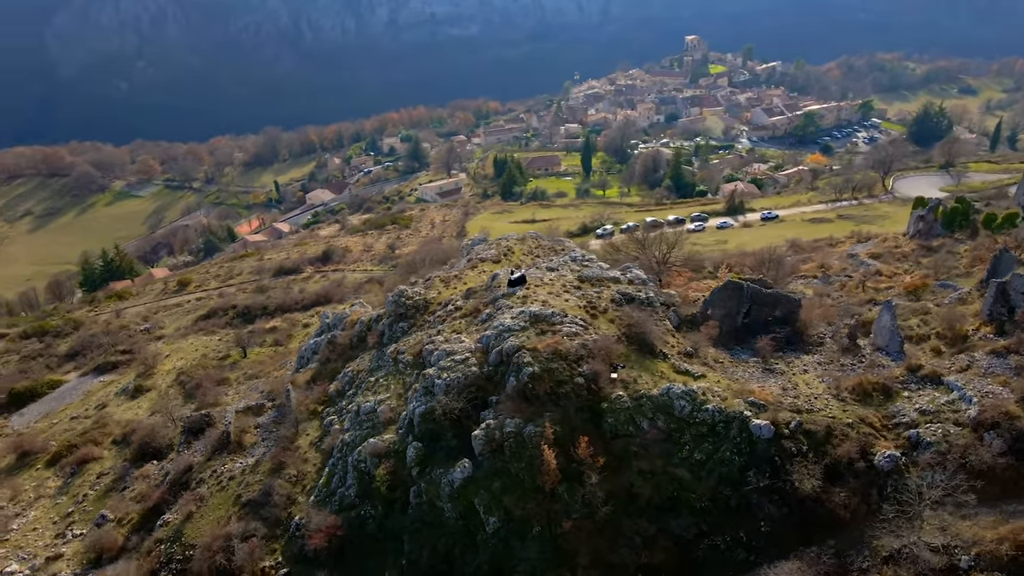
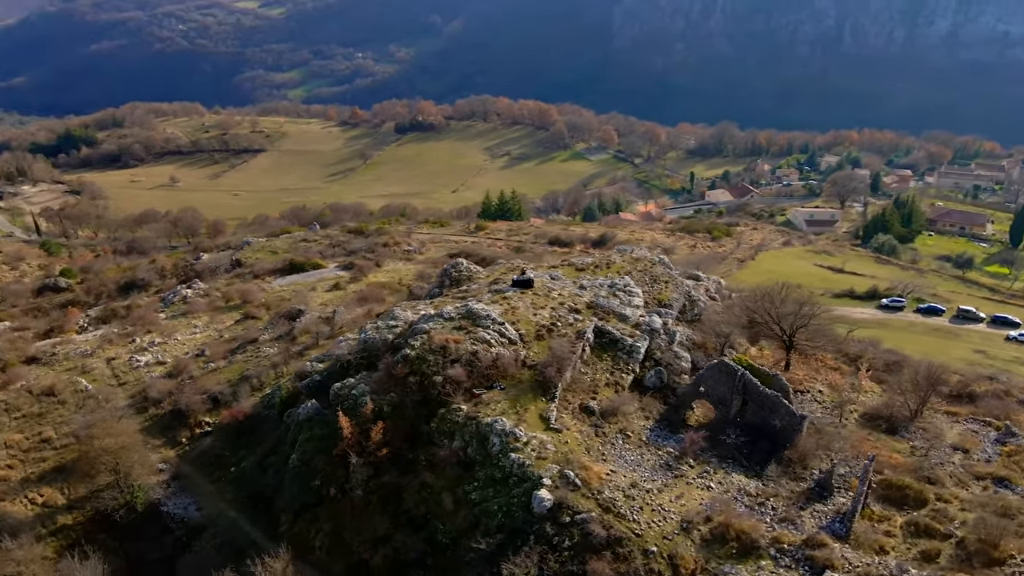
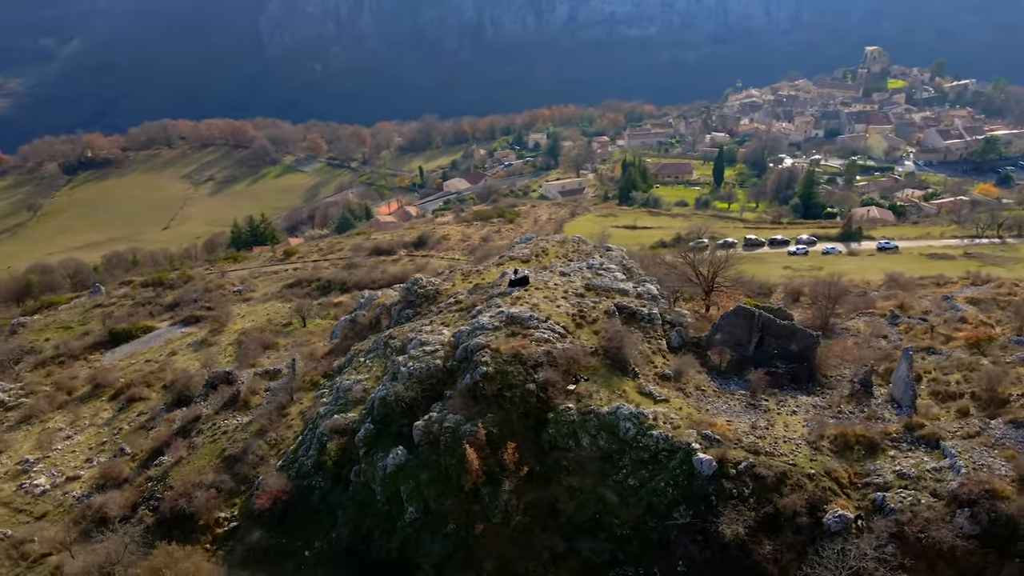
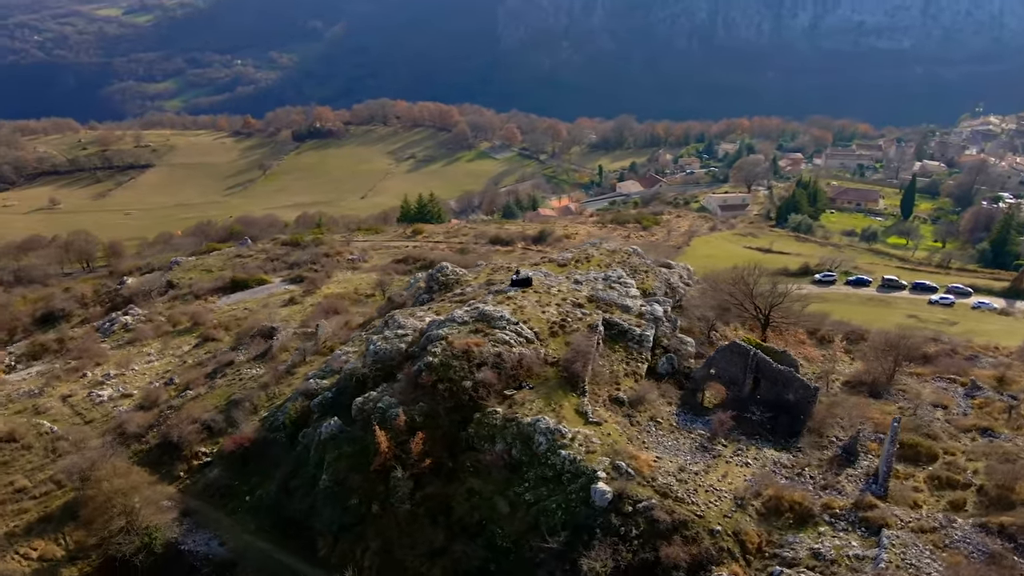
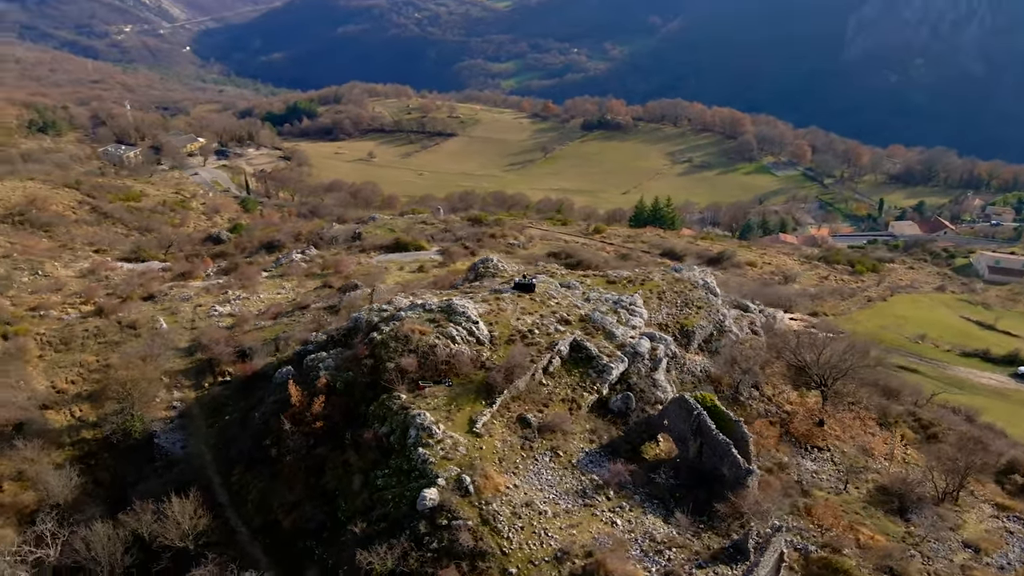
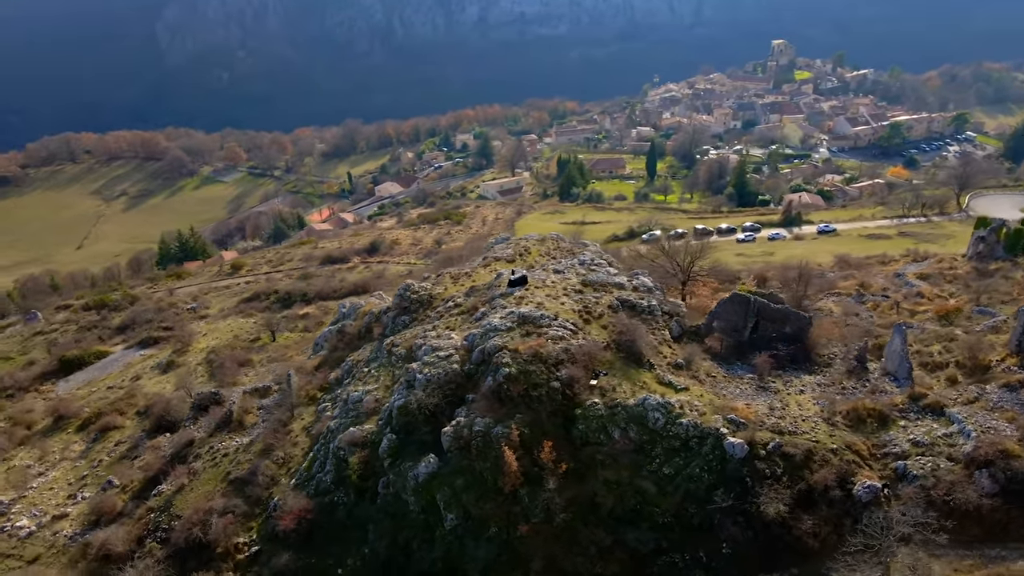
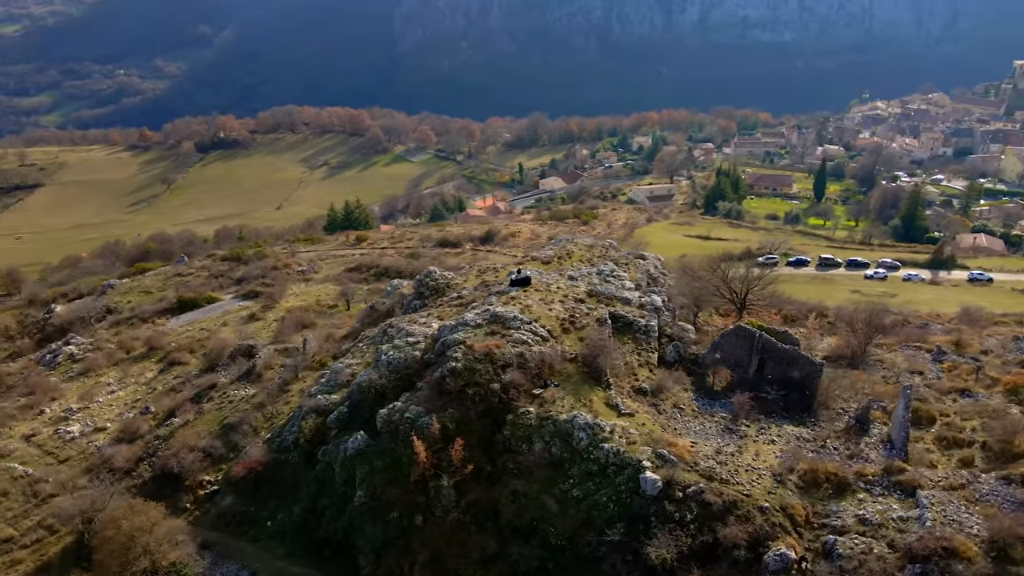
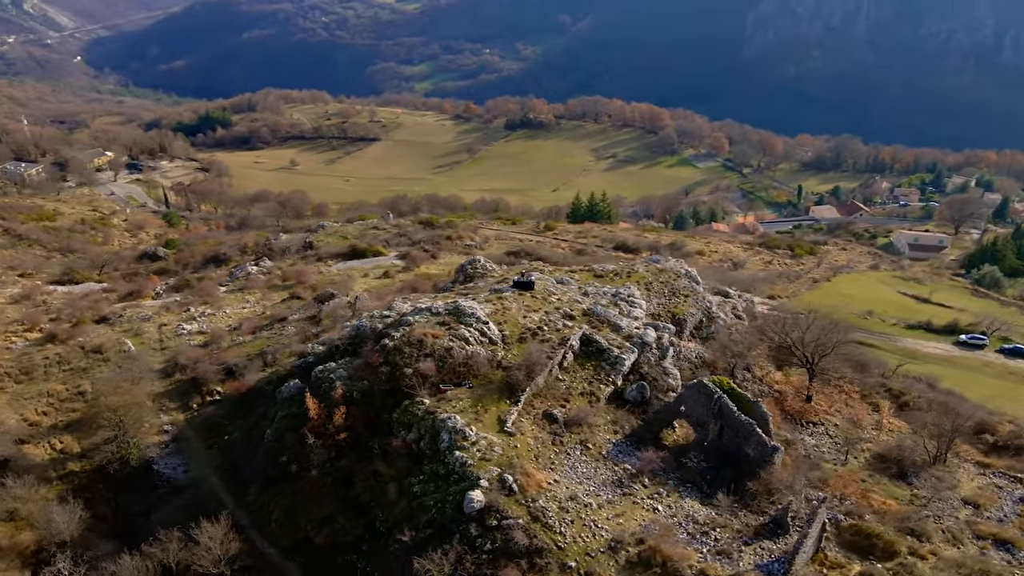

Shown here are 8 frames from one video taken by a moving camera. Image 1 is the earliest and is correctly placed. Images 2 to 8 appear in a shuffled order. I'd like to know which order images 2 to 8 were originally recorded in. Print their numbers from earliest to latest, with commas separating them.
6, 3, 7, 4, 2, 8, 5
